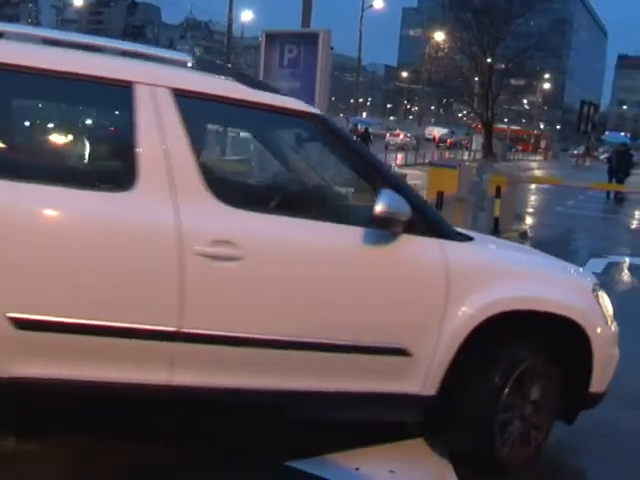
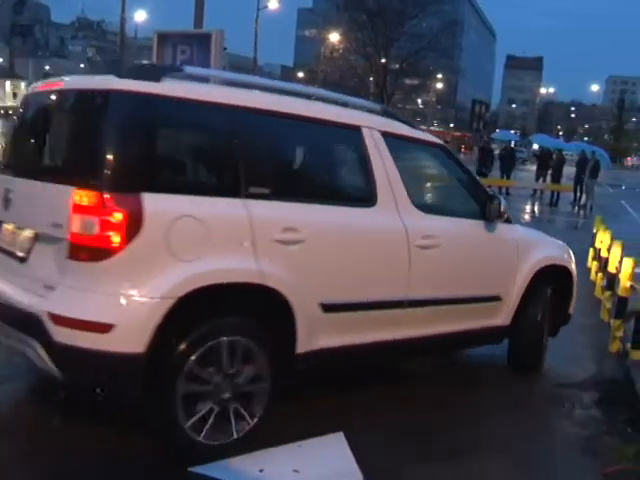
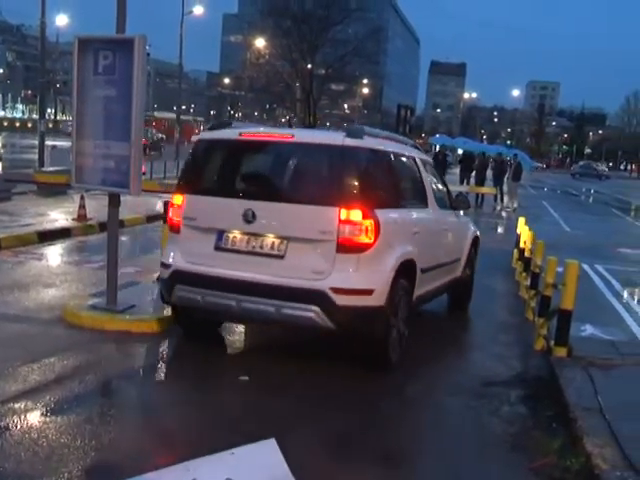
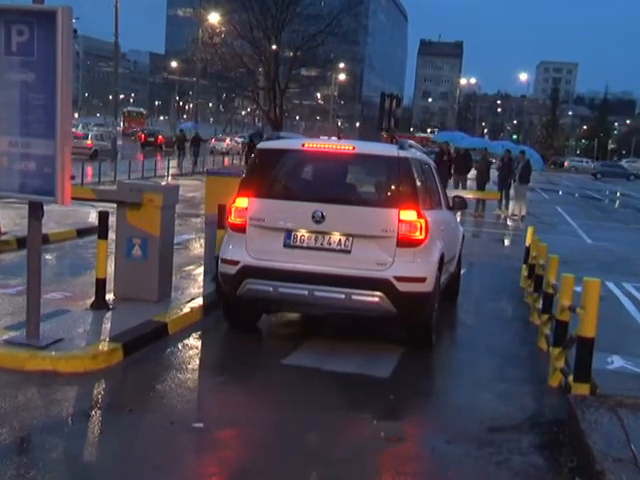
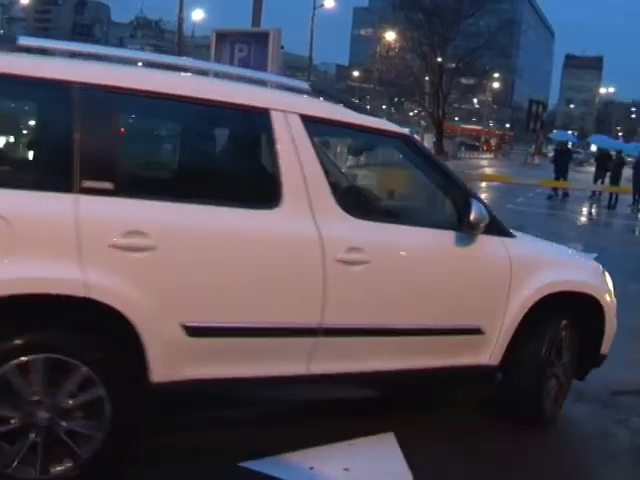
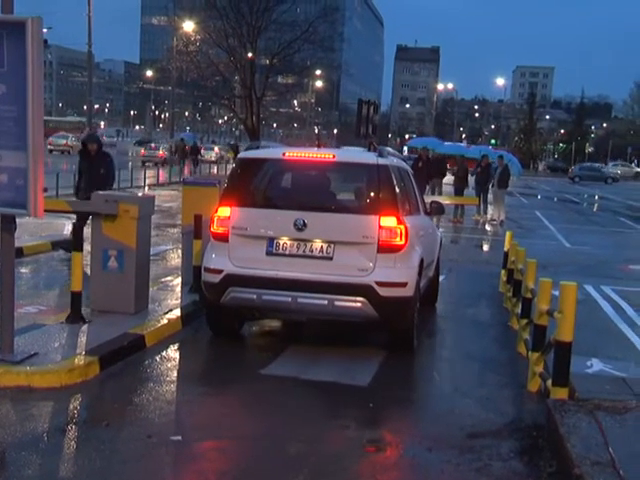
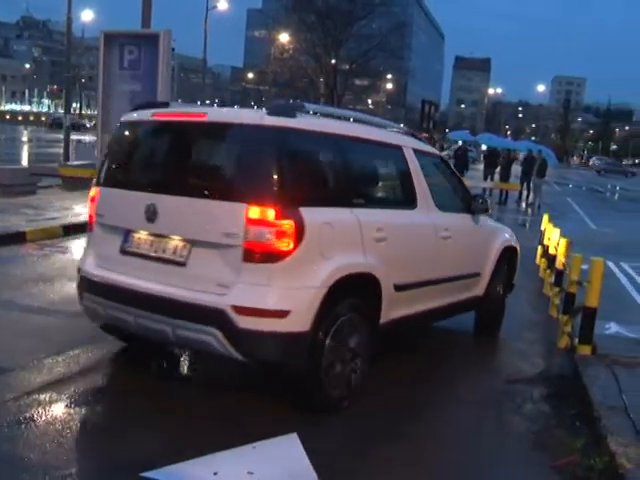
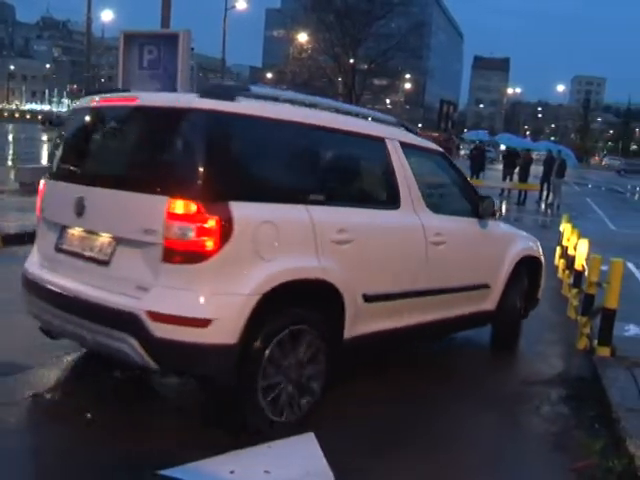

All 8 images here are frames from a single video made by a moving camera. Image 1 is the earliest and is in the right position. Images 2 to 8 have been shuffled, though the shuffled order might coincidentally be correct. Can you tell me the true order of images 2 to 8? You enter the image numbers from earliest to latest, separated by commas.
5, 2, 8, 7, 3, 4, 6
